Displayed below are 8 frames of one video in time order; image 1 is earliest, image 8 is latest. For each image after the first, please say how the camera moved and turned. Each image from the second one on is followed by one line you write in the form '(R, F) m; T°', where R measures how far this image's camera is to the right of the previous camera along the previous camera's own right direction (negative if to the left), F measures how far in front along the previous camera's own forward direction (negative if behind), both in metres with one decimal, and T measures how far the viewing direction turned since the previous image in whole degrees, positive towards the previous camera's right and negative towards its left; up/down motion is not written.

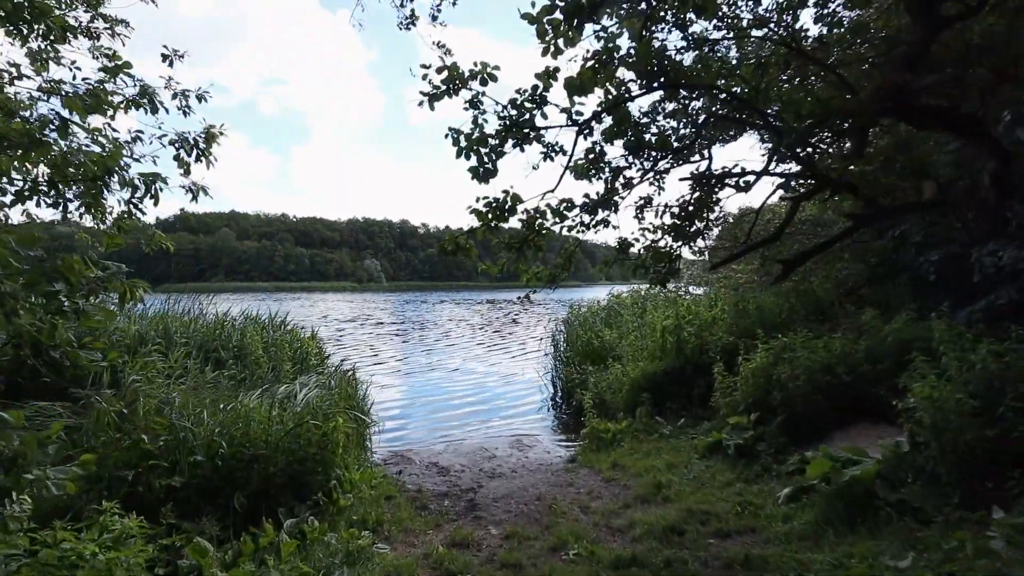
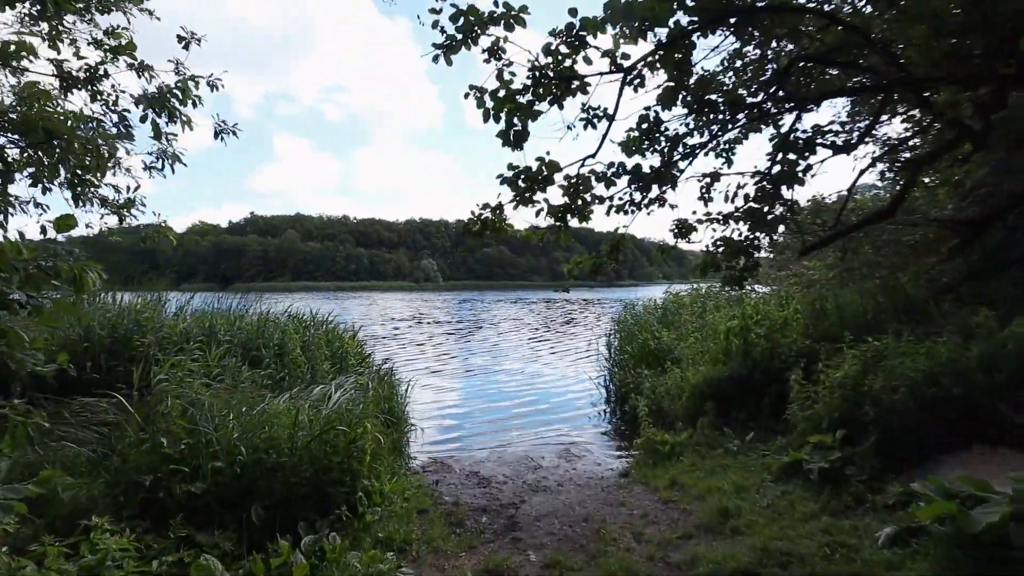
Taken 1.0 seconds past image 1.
(+0.1, +0.6) m; -5°
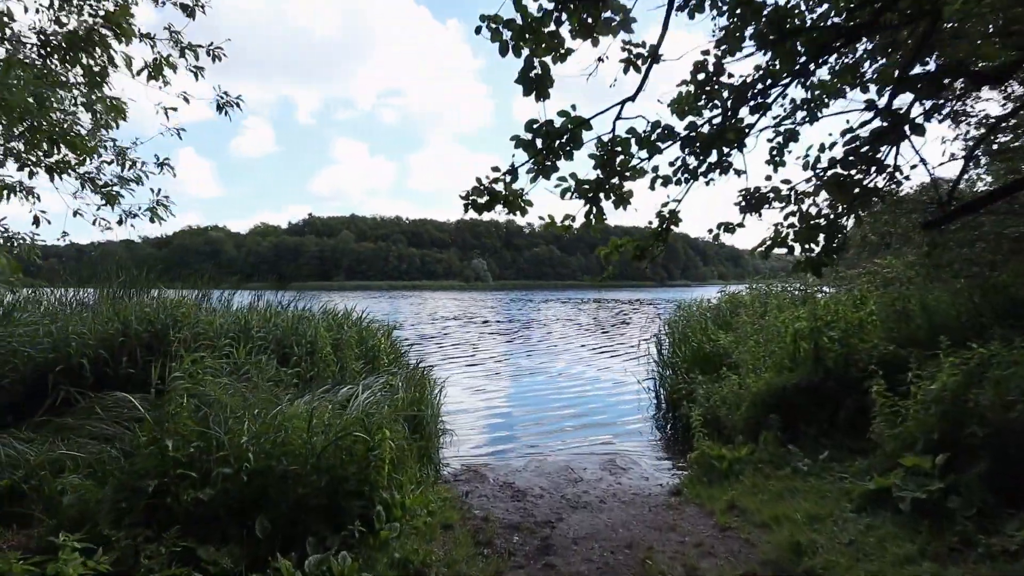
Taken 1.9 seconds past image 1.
(+0.1, +0.6) m; -4°
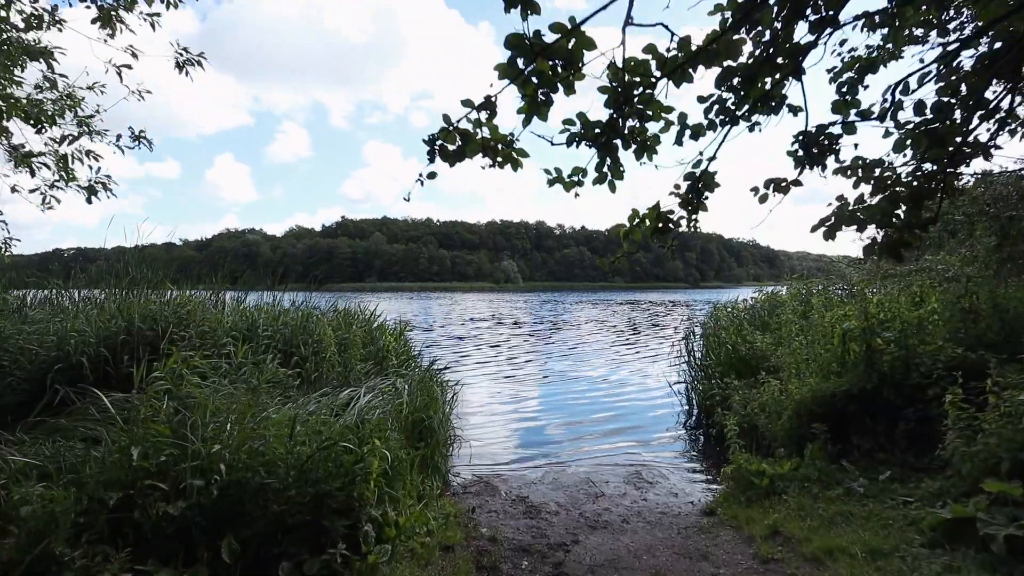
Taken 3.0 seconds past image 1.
(+0.1, +0.6) m; -3°
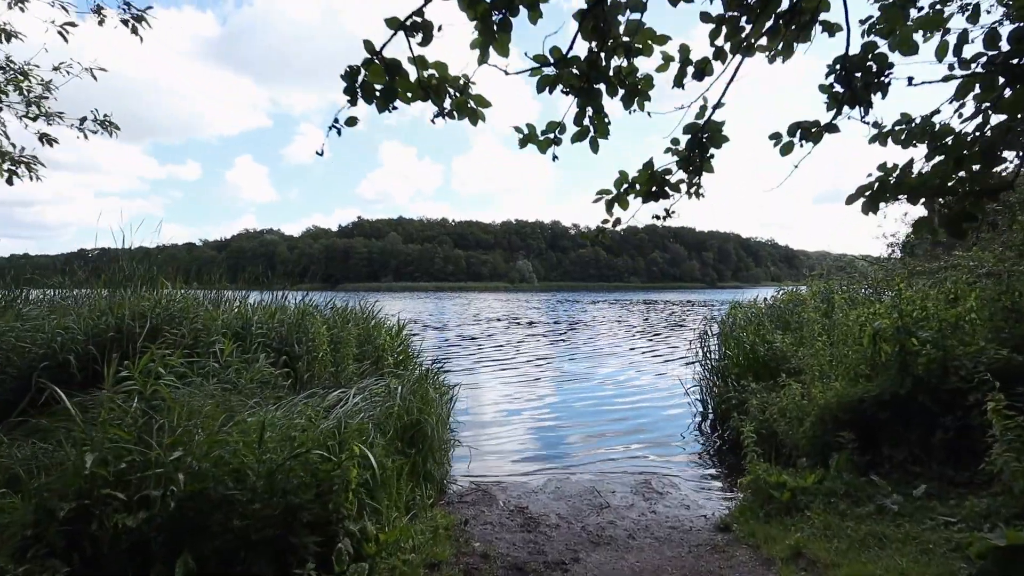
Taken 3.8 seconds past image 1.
(+0.1, +0.4) m; -1°
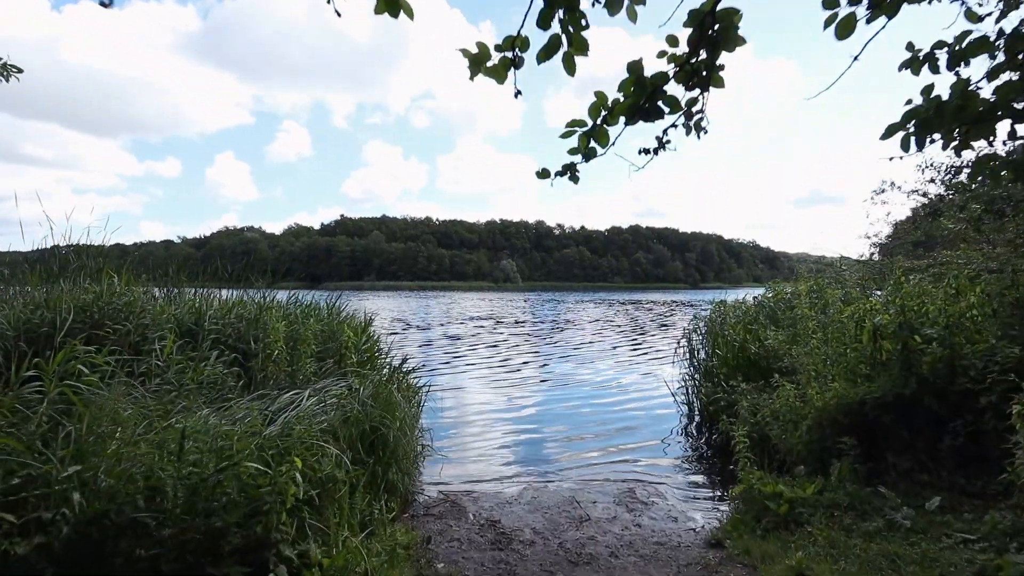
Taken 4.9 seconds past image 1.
(+0.1, +0.5) m; +1°
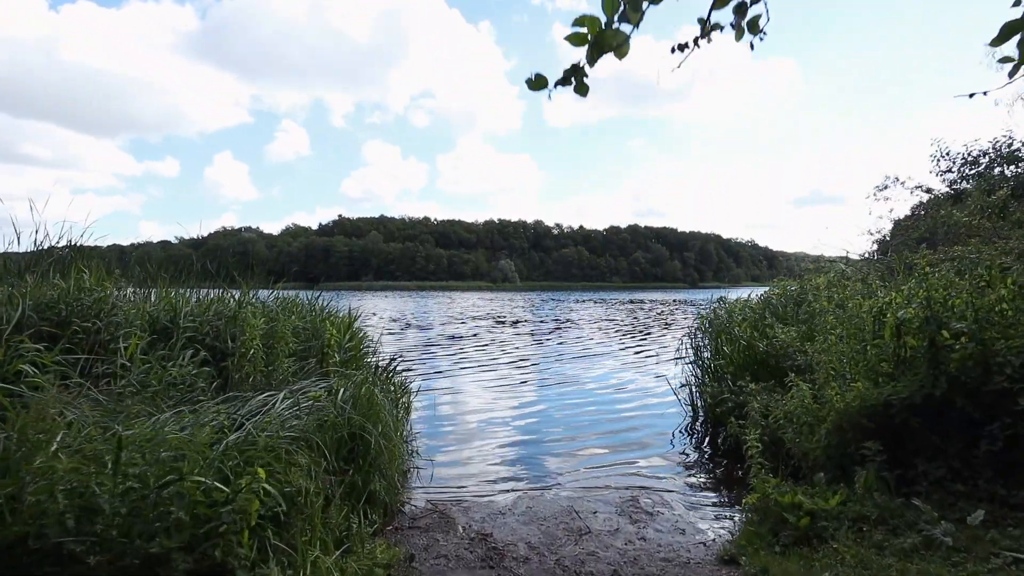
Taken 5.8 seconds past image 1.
(0.0, +0.4) m; 0°
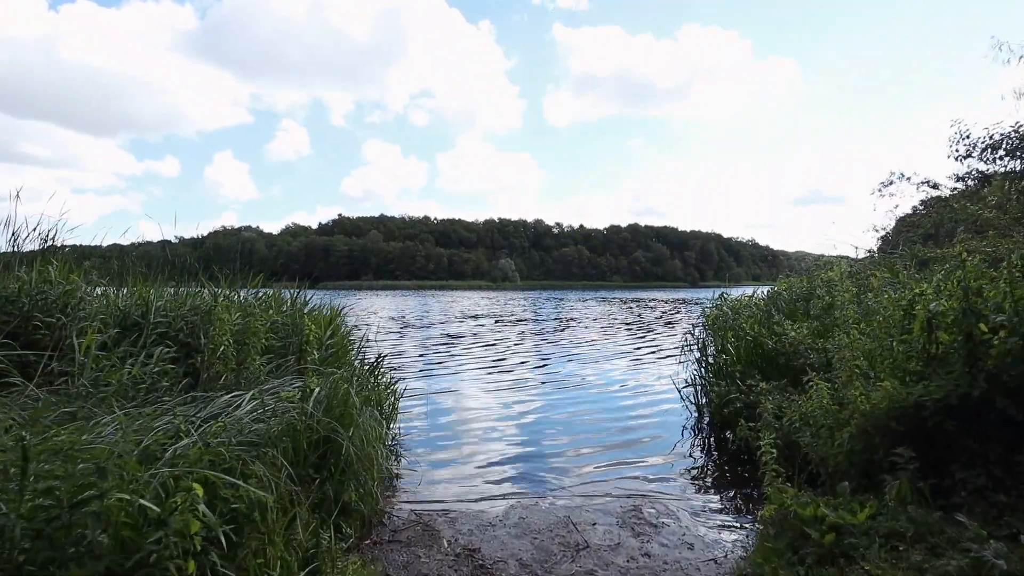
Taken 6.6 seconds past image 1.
(+0.1, +0.5) m; 0°
